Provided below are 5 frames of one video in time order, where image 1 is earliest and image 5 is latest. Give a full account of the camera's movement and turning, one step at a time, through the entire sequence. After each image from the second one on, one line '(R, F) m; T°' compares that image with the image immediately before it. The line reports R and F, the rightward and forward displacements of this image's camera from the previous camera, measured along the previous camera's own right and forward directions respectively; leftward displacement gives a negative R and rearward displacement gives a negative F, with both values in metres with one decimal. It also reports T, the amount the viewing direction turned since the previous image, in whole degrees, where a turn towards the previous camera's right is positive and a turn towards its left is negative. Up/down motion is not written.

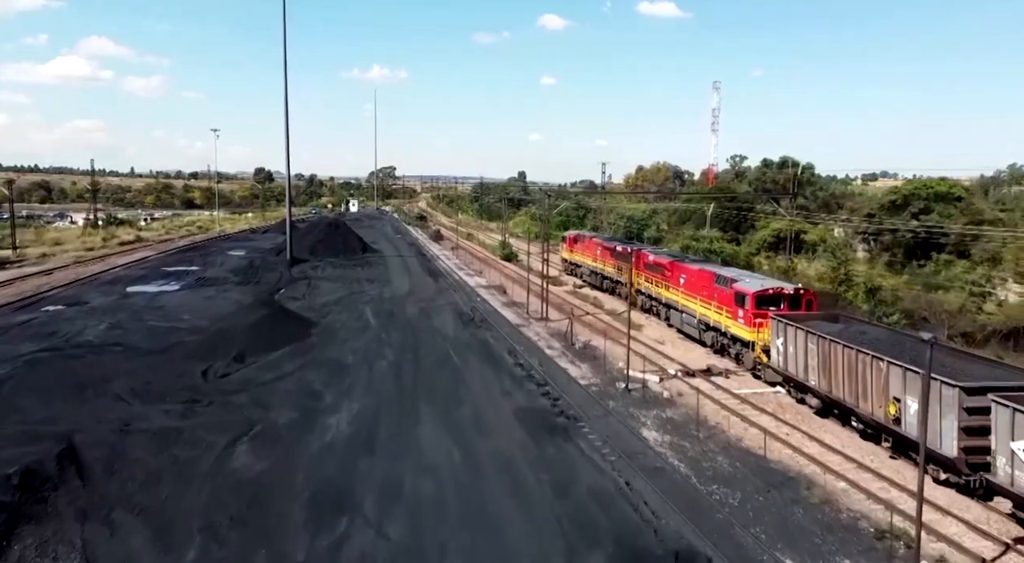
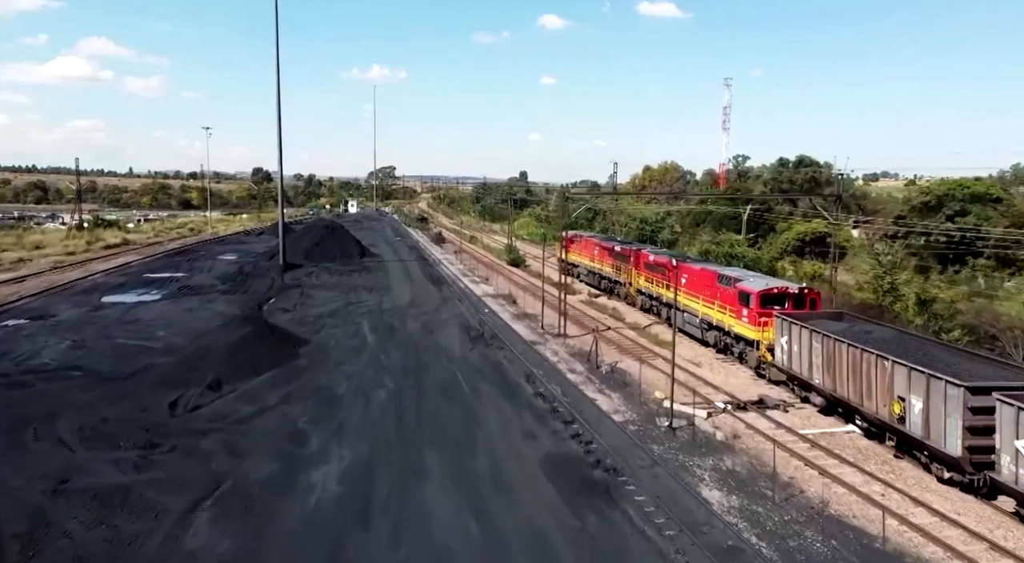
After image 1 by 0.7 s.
(-0.6, +3.6) m; 0°
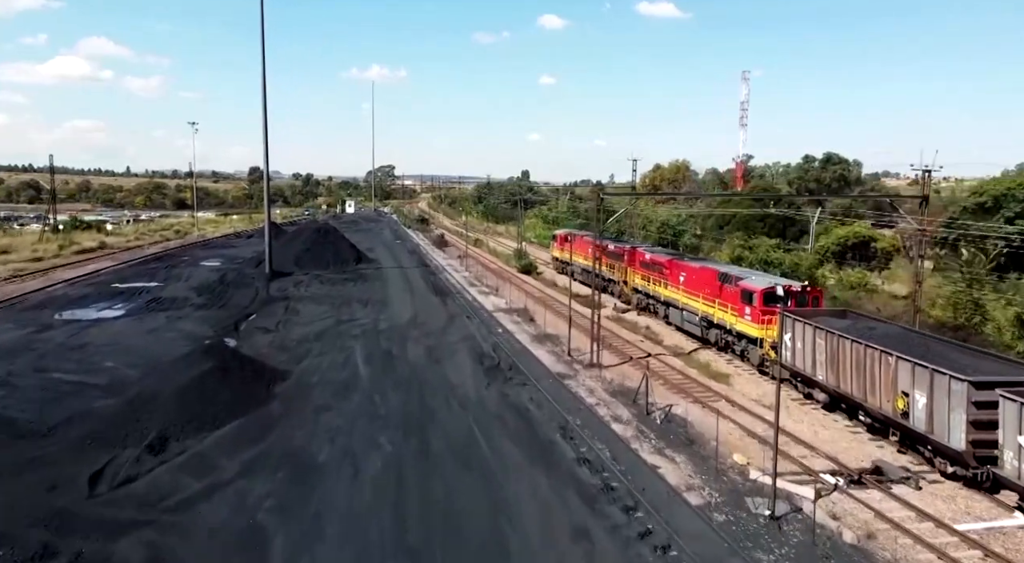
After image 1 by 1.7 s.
(-0.8, +5.2) m; 0°
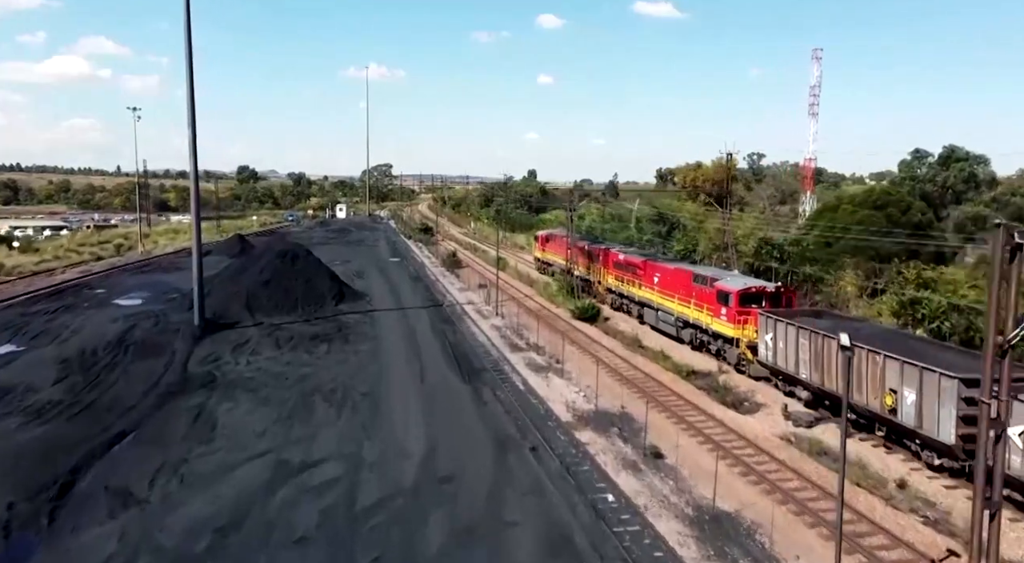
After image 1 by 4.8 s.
(-2.7, +16.6) m; 0°
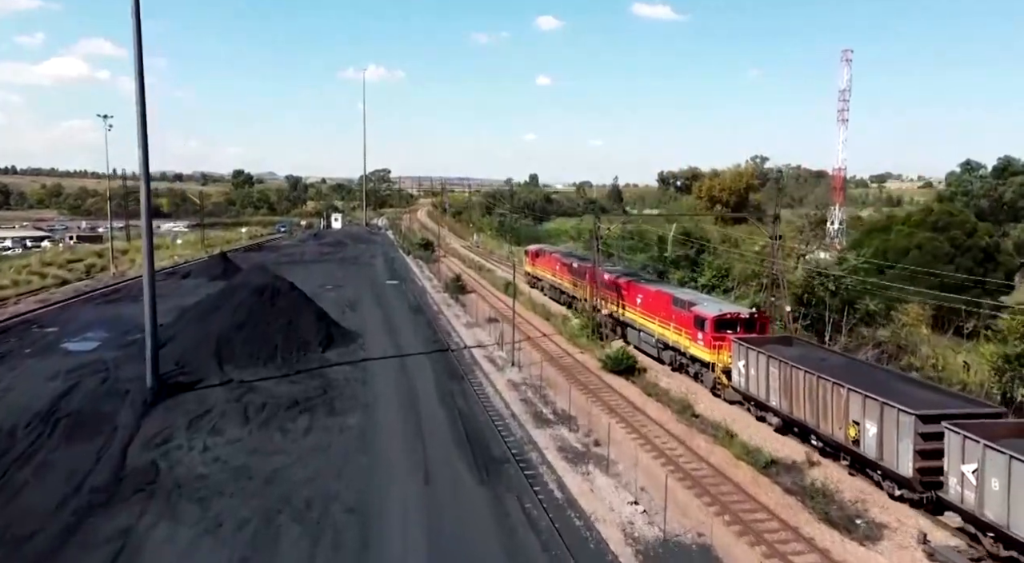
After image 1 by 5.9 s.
(-0.9, +5.7) m; 0°
